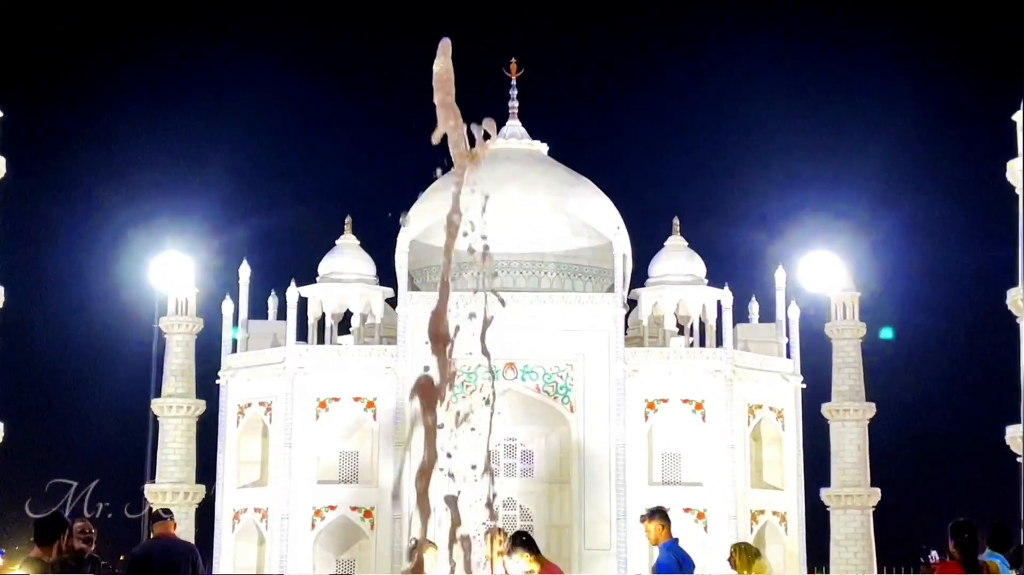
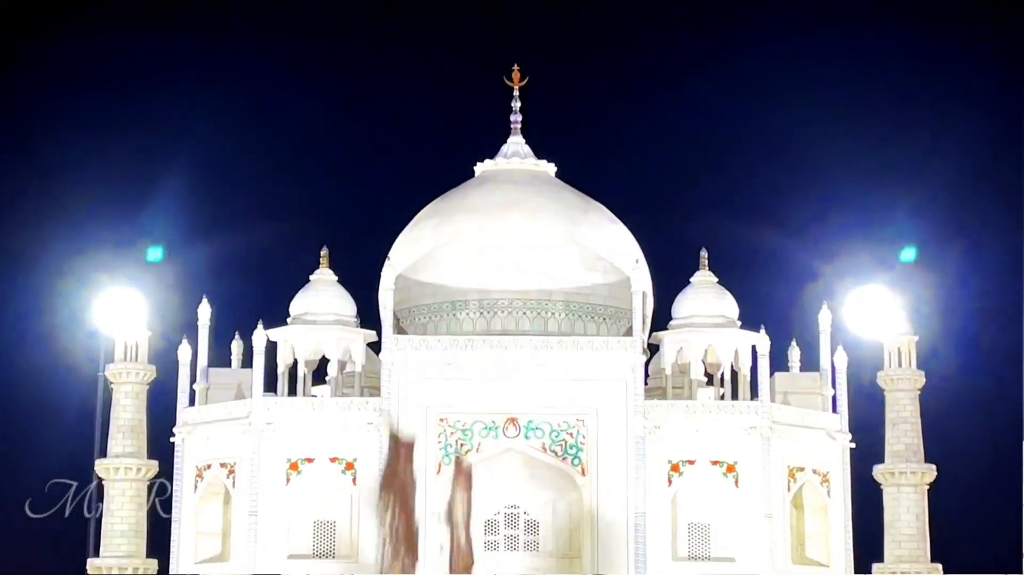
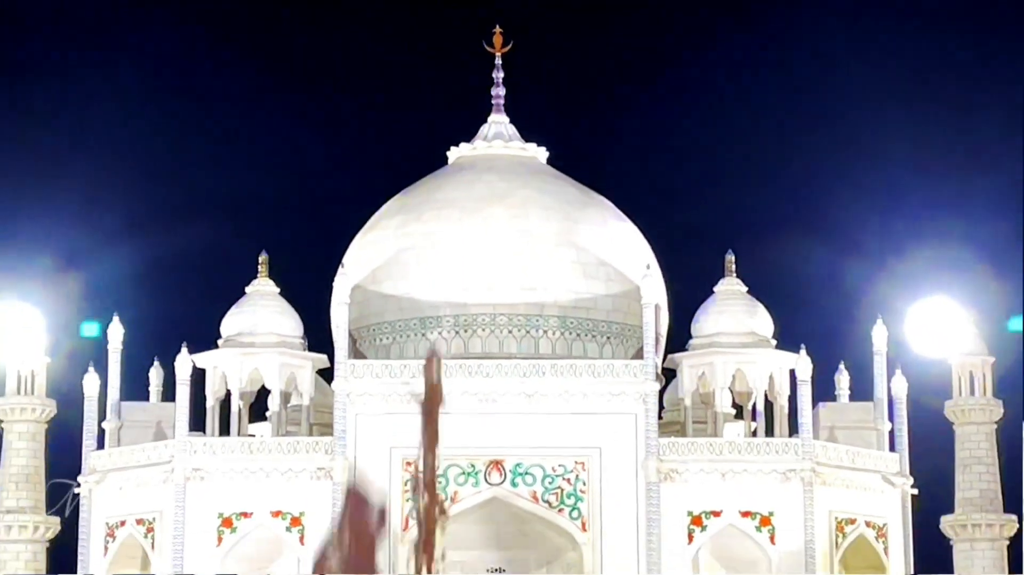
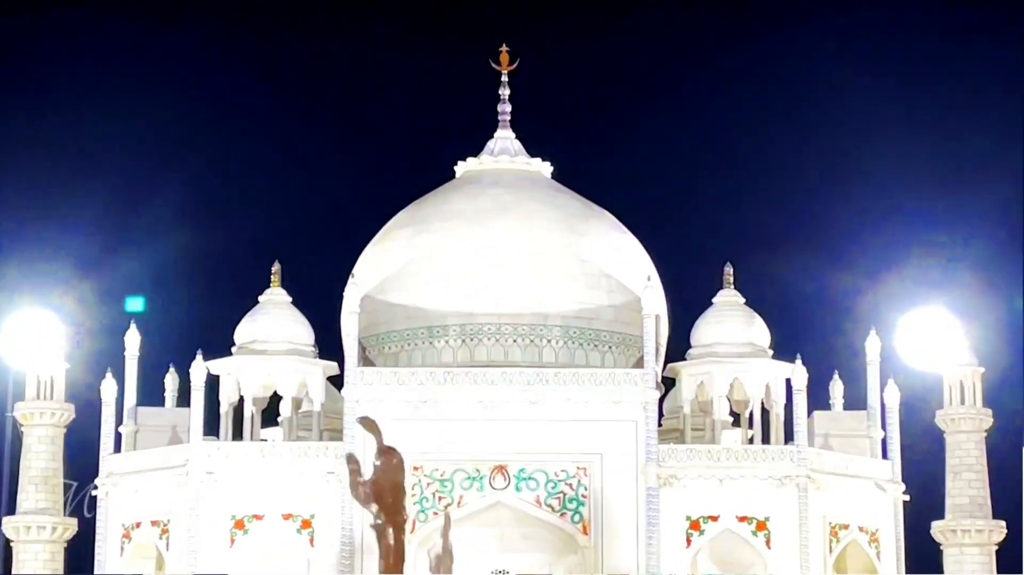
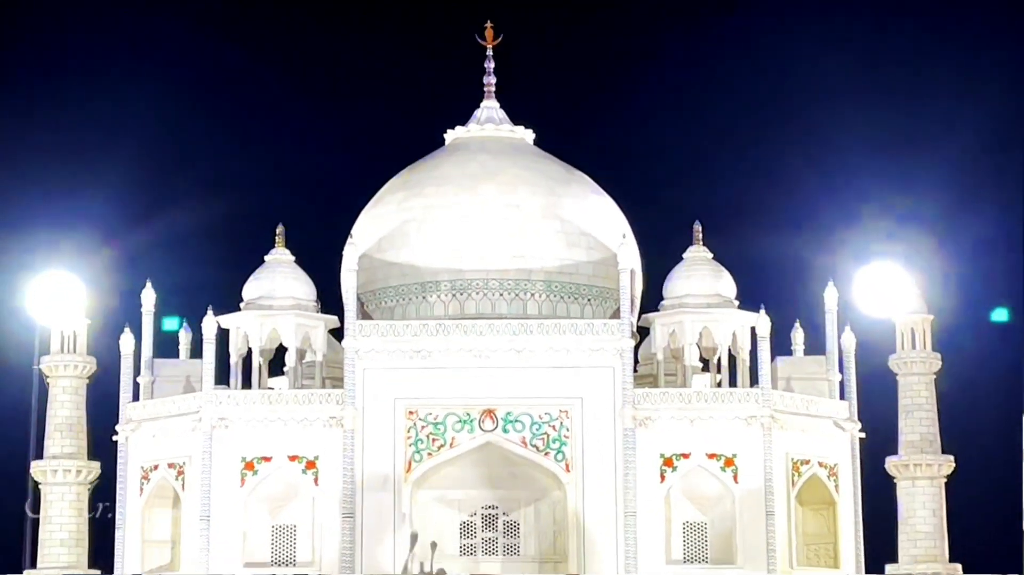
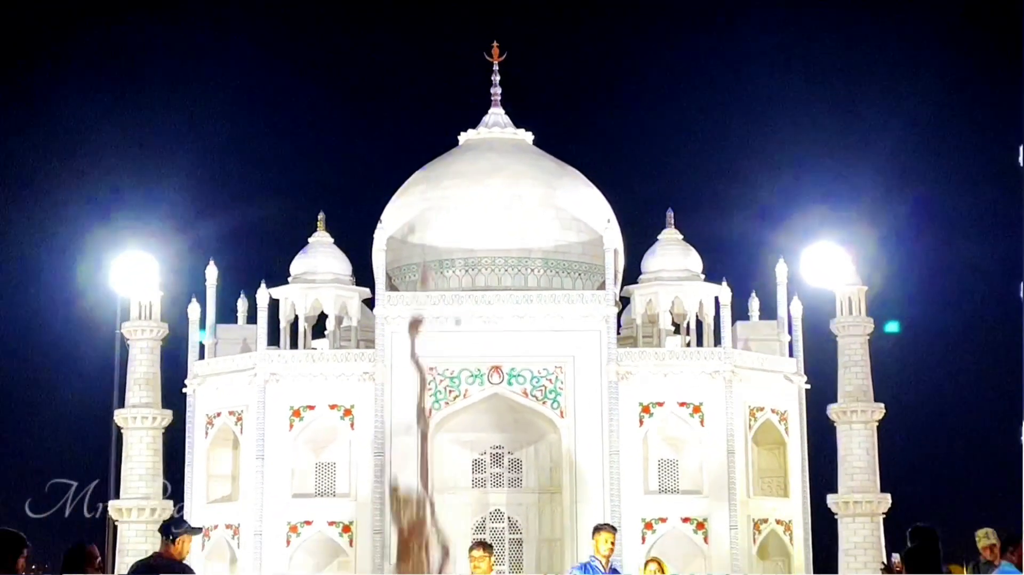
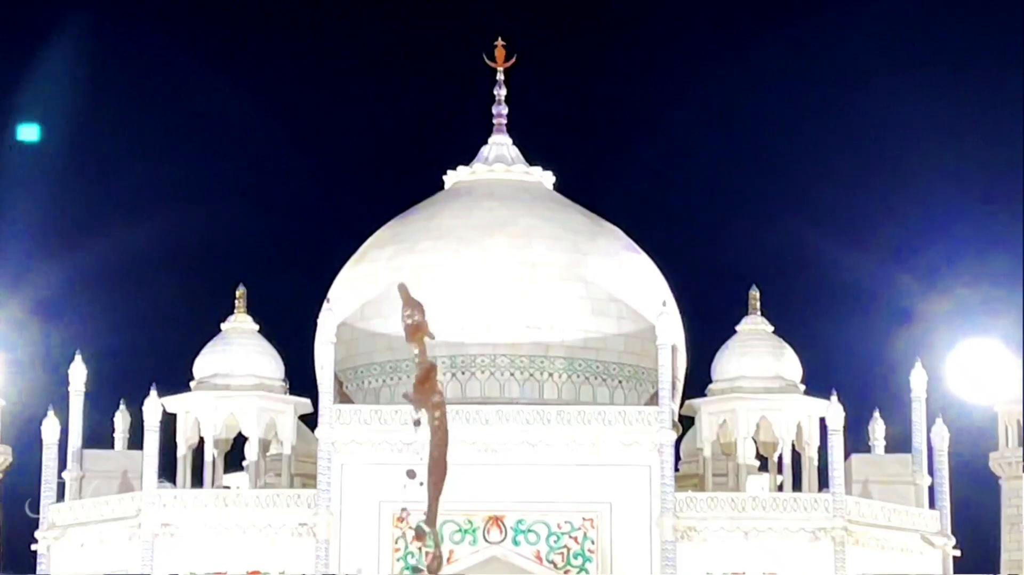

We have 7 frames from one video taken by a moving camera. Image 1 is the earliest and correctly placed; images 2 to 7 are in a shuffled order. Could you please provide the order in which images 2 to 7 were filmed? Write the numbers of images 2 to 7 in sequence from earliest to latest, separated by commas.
2, 4, 7, 3, 5, 6
